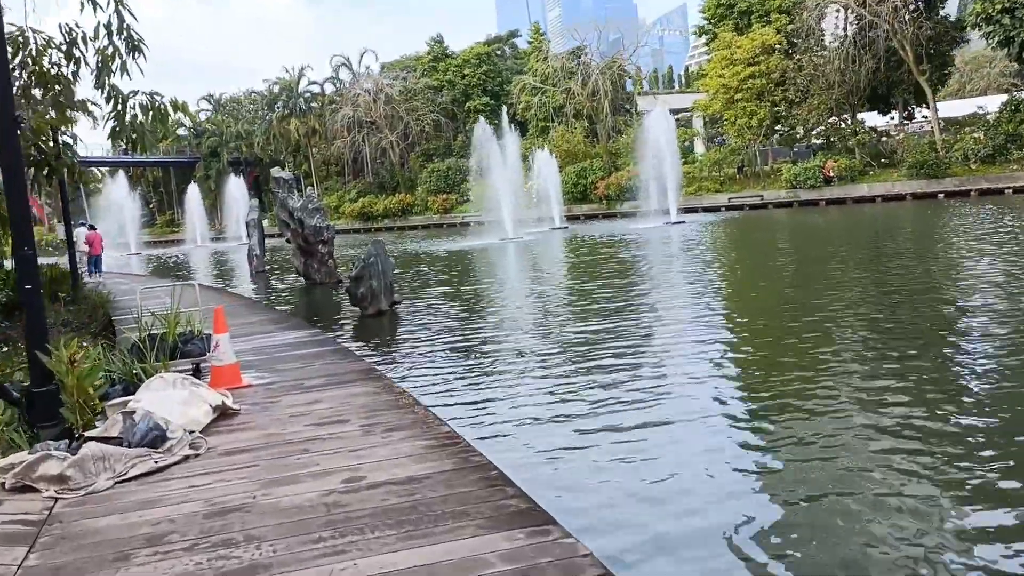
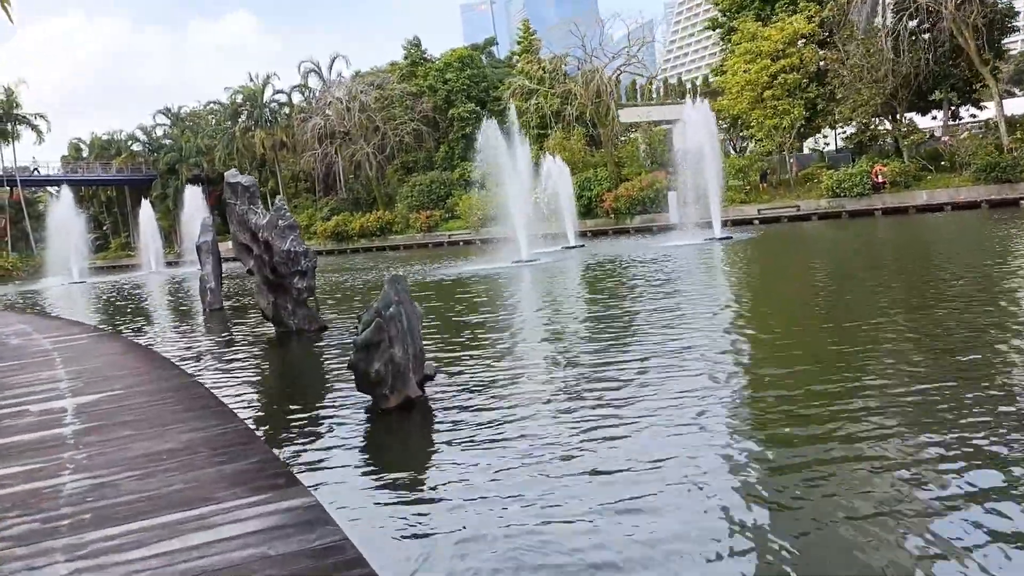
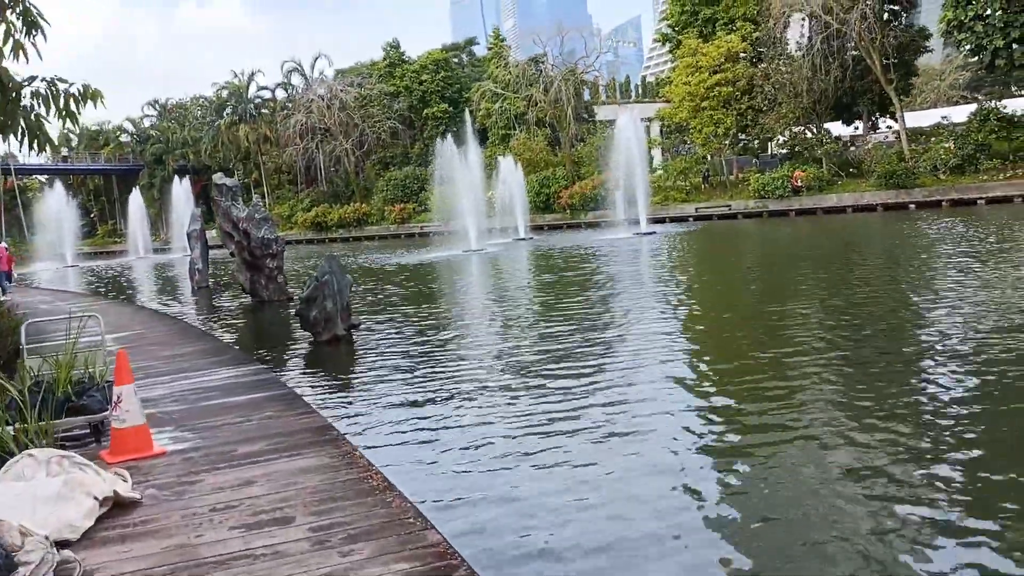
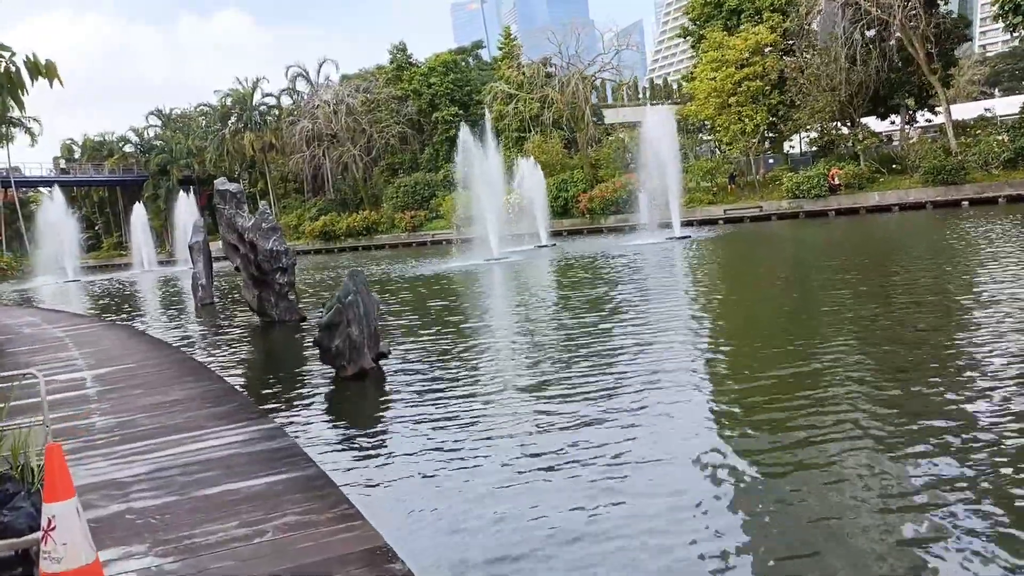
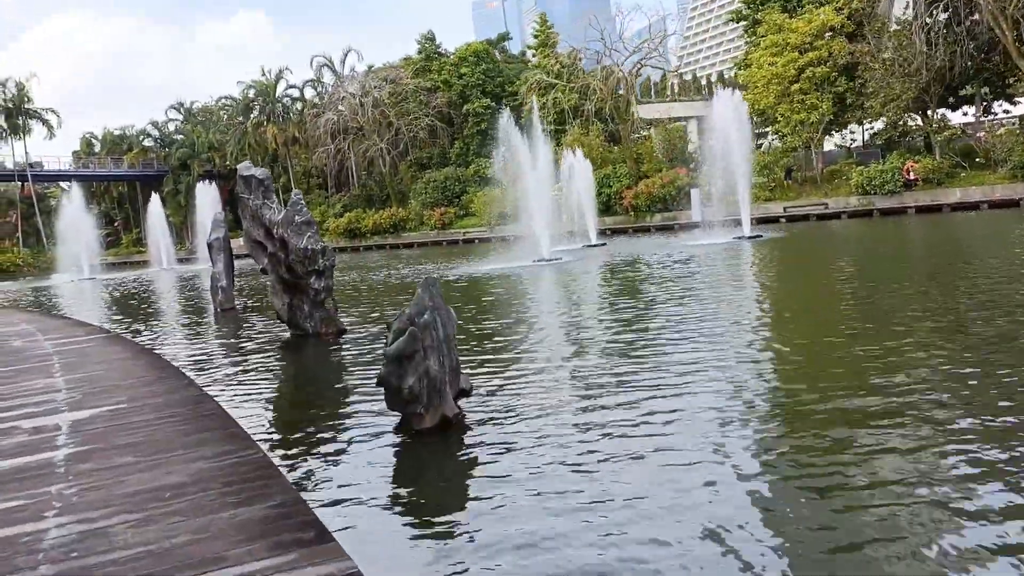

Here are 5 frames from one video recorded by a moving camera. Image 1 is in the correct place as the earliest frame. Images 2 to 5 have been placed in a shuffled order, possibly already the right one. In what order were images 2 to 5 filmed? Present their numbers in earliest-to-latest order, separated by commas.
3, 4, 2, 5
